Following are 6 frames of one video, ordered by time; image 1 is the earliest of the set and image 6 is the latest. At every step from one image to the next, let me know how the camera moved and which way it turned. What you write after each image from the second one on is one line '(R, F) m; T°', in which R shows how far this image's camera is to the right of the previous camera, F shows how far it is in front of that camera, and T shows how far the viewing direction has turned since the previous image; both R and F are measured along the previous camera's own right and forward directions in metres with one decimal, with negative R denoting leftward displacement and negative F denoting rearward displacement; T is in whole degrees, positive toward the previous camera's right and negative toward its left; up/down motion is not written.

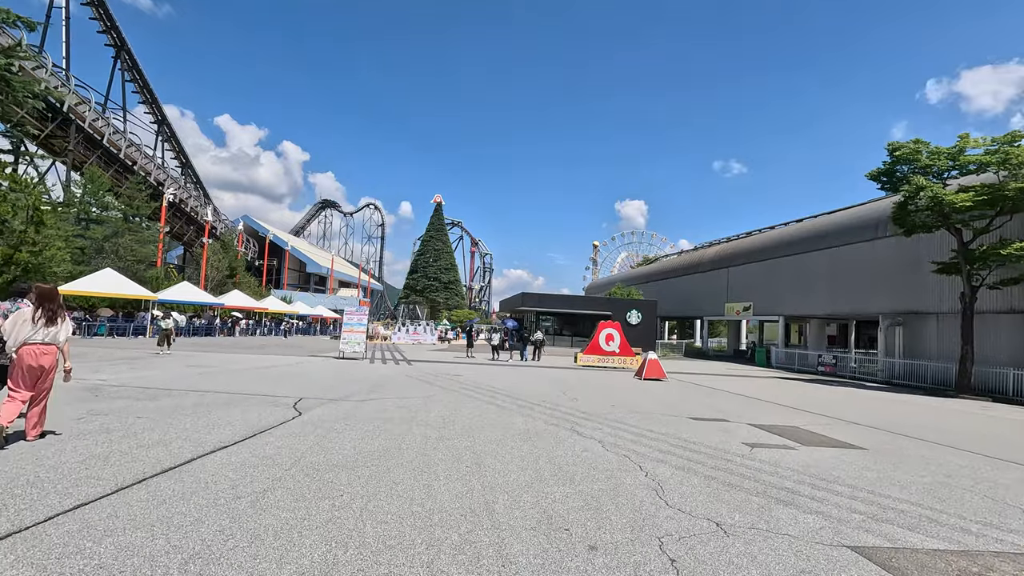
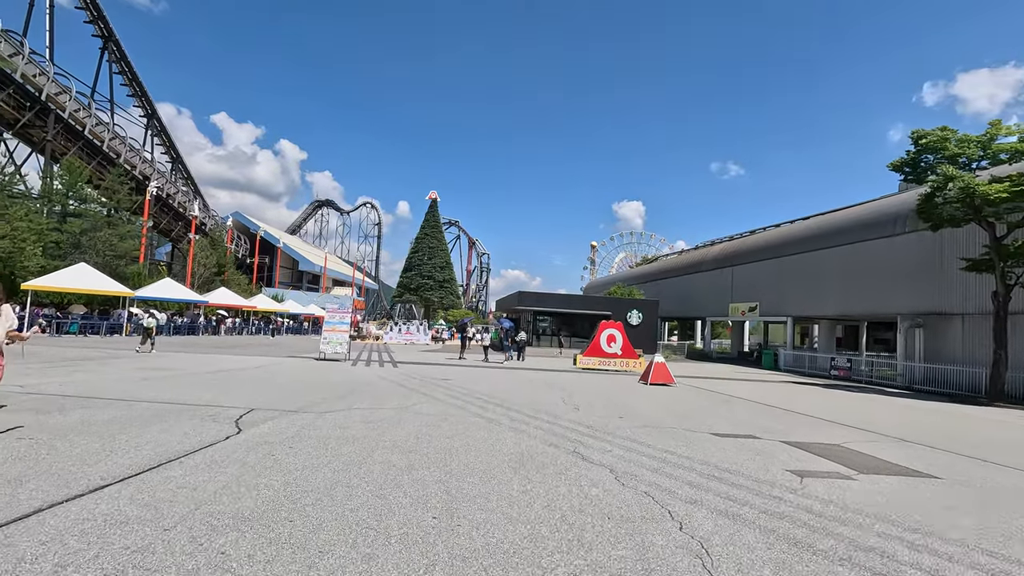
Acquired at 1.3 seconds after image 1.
(+0.1, +1.6) m; 0°
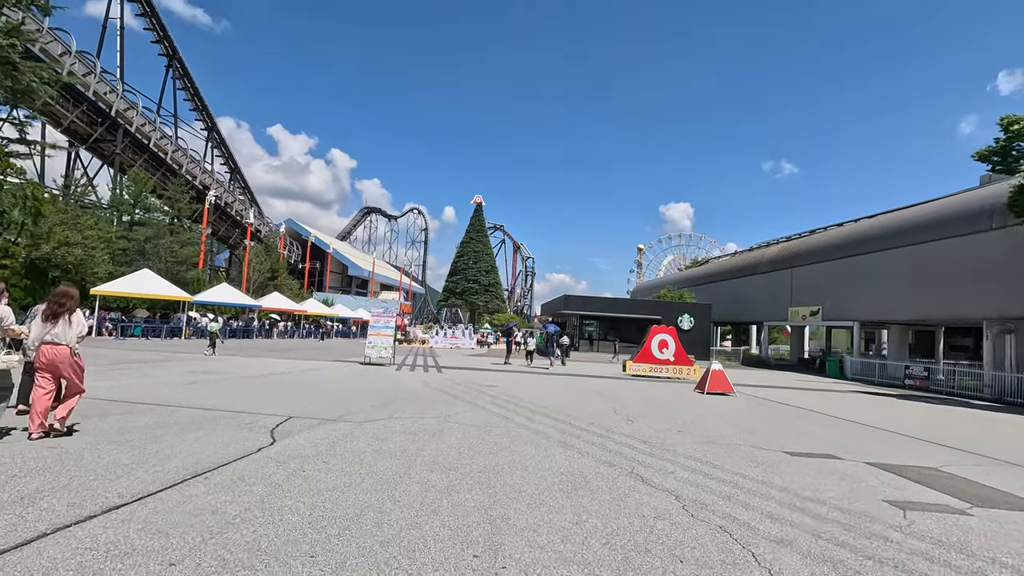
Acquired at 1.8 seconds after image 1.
(-0.1, +0.6) m; -5°
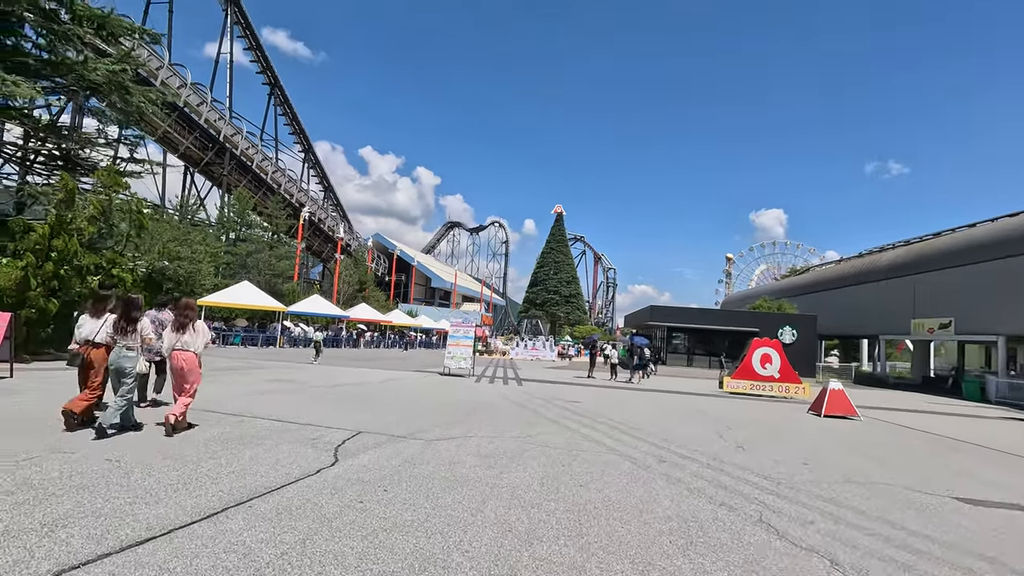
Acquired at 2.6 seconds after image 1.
(-0.1, +1.0) m; -9°
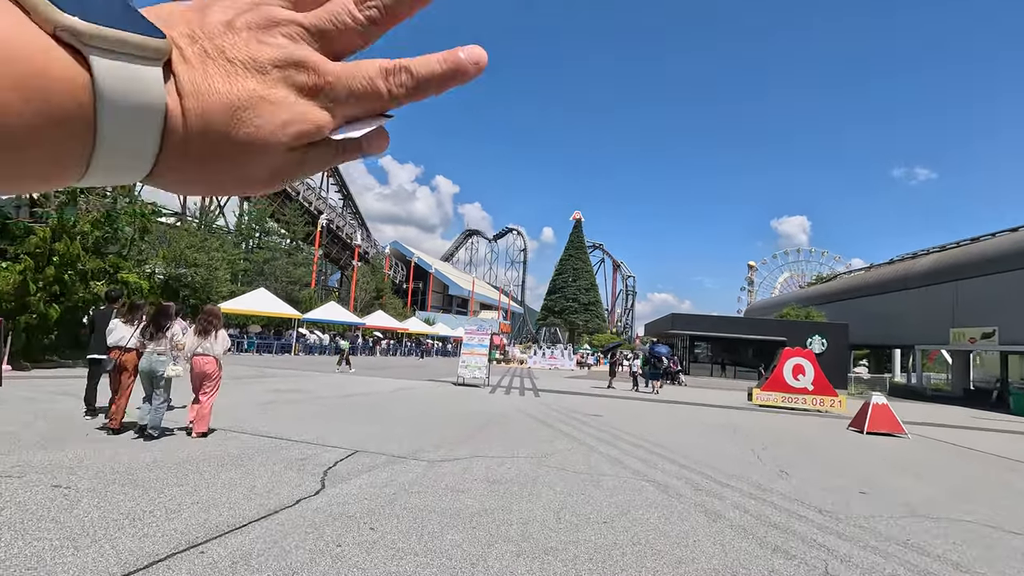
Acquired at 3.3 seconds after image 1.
(+0.1, +0.8) m; -2°
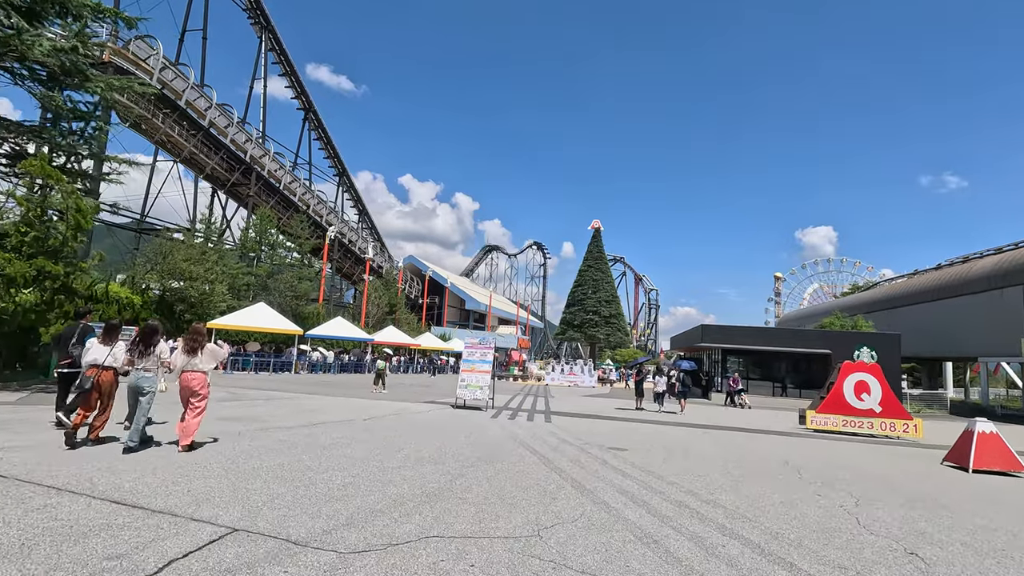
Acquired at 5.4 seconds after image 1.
(+0.4, +2.6) m; -2°
